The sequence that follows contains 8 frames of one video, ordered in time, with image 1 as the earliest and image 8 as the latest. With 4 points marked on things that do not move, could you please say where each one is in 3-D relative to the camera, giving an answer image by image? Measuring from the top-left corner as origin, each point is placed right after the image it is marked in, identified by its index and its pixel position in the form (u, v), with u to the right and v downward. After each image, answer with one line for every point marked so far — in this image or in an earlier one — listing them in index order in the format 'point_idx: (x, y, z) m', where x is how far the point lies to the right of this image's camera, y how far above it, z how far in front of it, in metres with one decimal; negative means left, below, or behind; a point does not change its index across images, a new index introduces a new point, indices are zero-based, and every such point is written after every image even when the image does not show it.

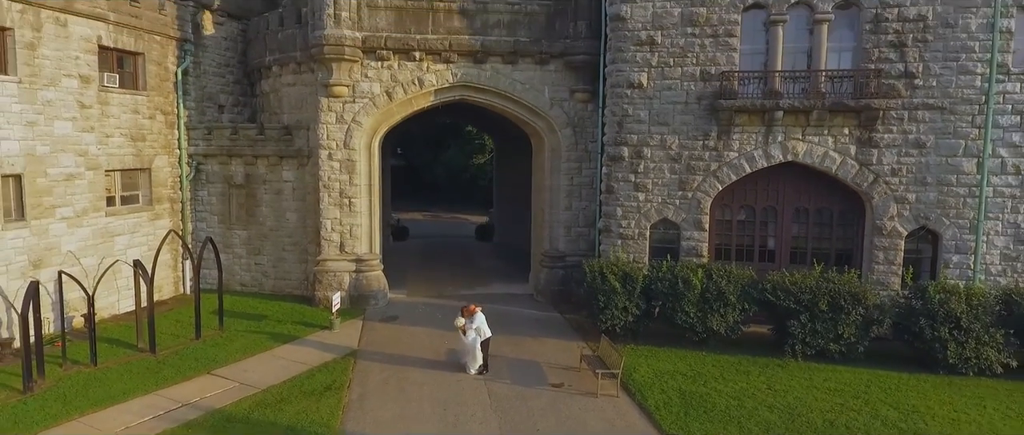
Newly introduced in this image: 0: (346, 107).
0: (-2.0, +1.3, +12.4) m
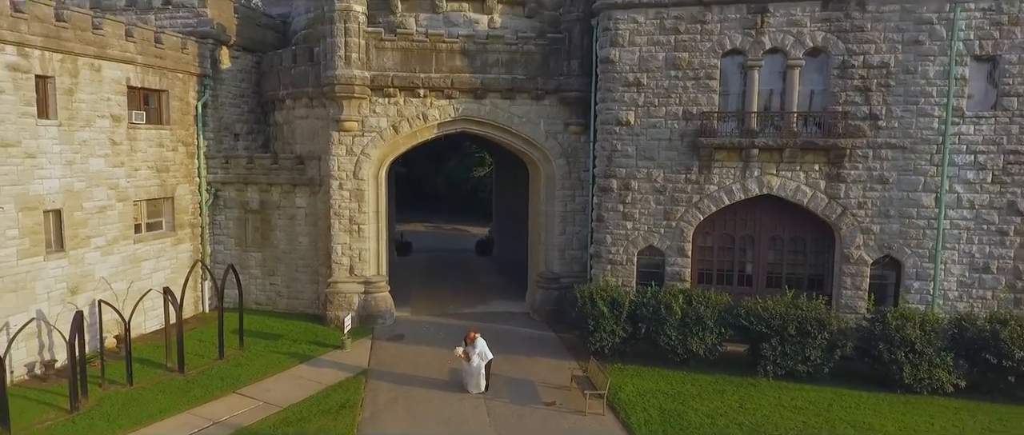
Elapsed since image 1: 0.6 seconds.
0: (-2.1, +1.0, +13.3) m
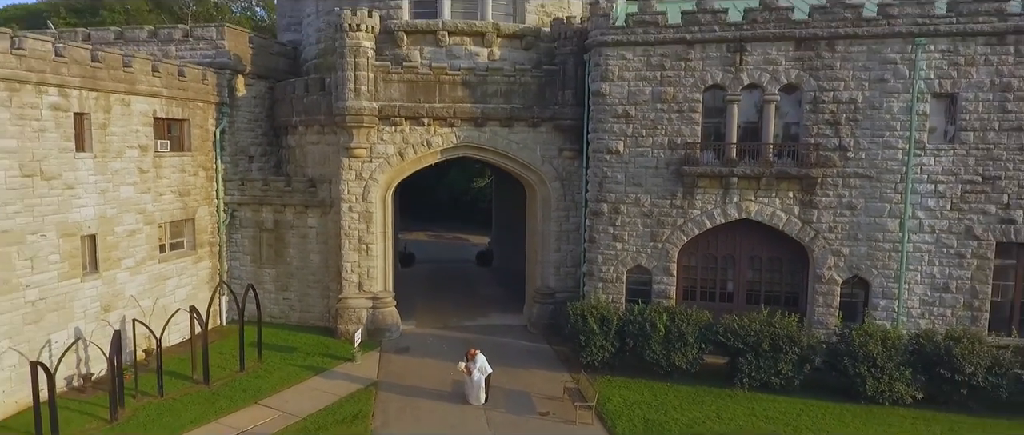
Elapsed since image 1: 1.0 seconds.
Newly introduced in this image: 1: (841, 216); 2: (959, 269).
0: (-2.1, +0.7, +14.3) m
1: (+4.0, 0.0, +12.2) m
2: (+5.2, -0.6, +11.8) m
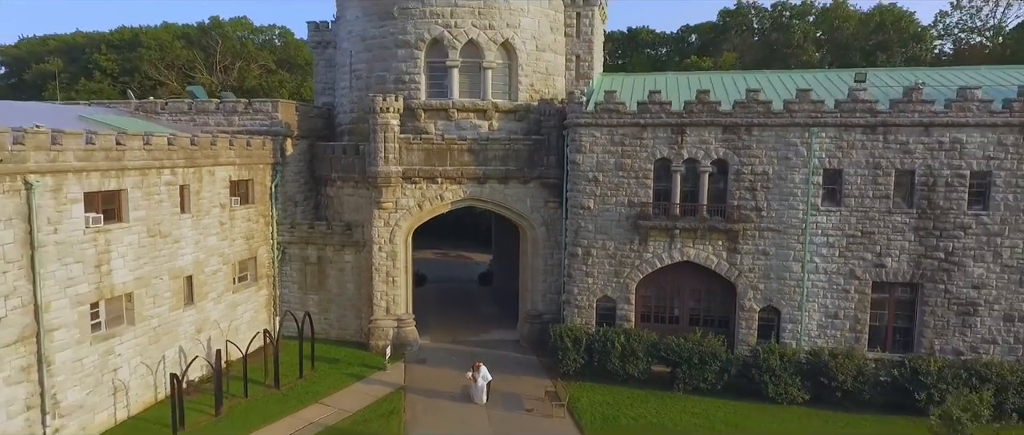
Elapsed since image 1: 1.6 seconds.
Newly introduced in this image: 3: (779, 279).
0: (-2.2, 0.0, +18.0) m
1: (+3.9, -0.7, +16.0) m
2: (+5.1, -1.3, +15.6) m
3: (+4.2, -1.0, +15.9) m
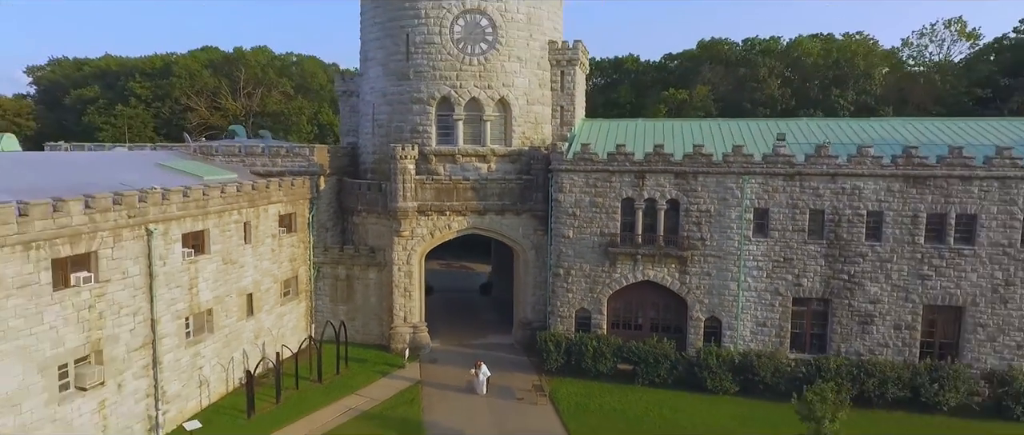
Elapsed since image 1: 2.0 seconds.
0: (-2.3, -0.5, +22.0) m
1: (+3.8, -1.2, +20.0) m
2: (+5.0, -1.8, +19.6) m
3: (+4.1, -1.5, +19.9) m
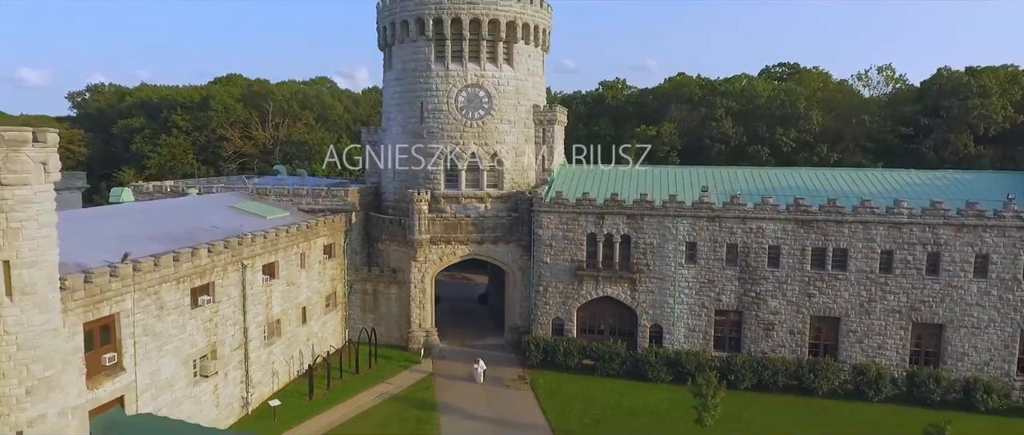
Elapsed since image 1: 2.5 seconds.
0: (-2.5, -1.3, +28.3) m
1: (+3.5, -2.0, +26.2) m
2: (+4.8, -2.6, +25.8) m
3: (+3.9, -2.3, +26.1) m
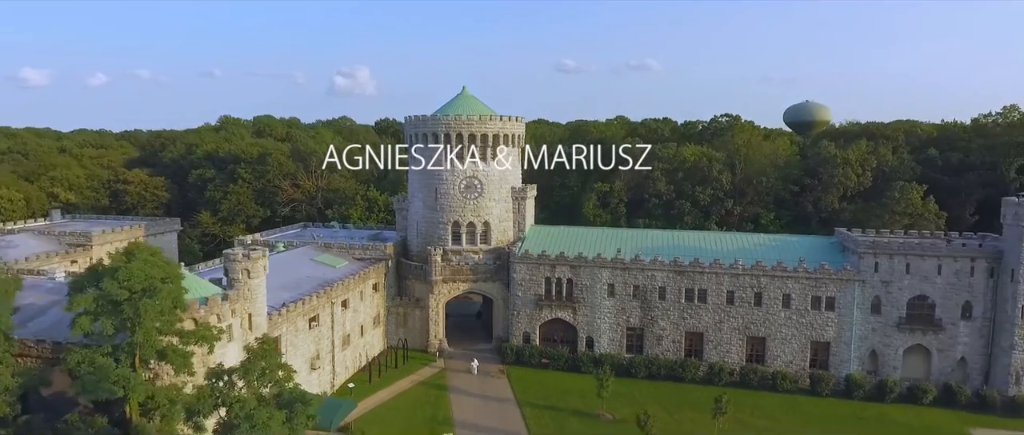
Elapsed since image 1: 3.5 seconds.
0: (-3.2, -3.3, +42.5) m
1: (+2.9, -4.0, +40.4) m
2: (+4.1, -4.6, +40.1) m
3: (+3.2, -4.3, +40.4) m
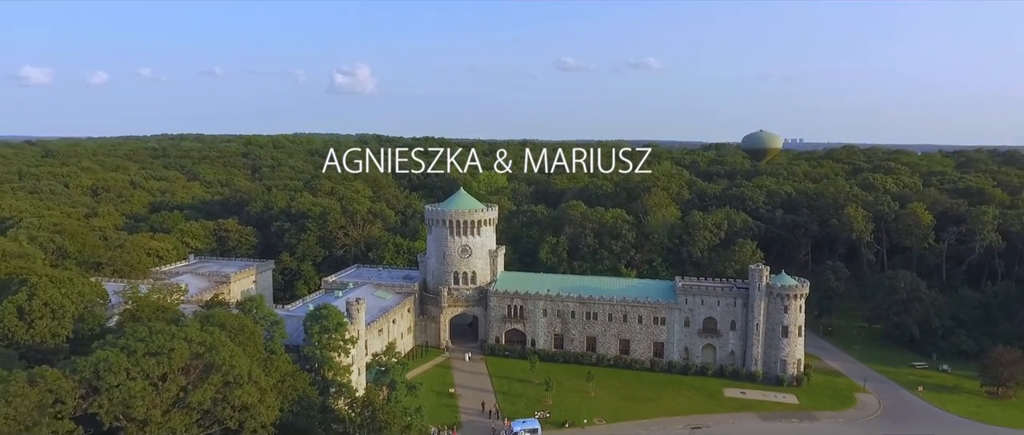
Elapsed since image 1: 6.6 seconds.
0: (-4.8, -7.0, +72.3) m
1: (+1.2, -7.7, +70.2) m
2: (+2.5, -8.4, +69.9) m
3: (+1.5, -8.0, +70.2) m
